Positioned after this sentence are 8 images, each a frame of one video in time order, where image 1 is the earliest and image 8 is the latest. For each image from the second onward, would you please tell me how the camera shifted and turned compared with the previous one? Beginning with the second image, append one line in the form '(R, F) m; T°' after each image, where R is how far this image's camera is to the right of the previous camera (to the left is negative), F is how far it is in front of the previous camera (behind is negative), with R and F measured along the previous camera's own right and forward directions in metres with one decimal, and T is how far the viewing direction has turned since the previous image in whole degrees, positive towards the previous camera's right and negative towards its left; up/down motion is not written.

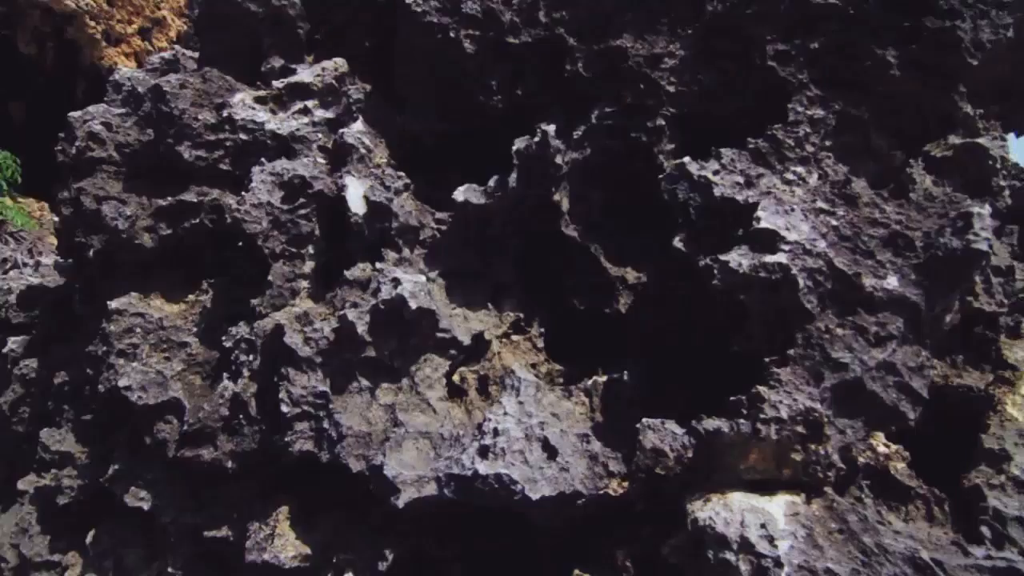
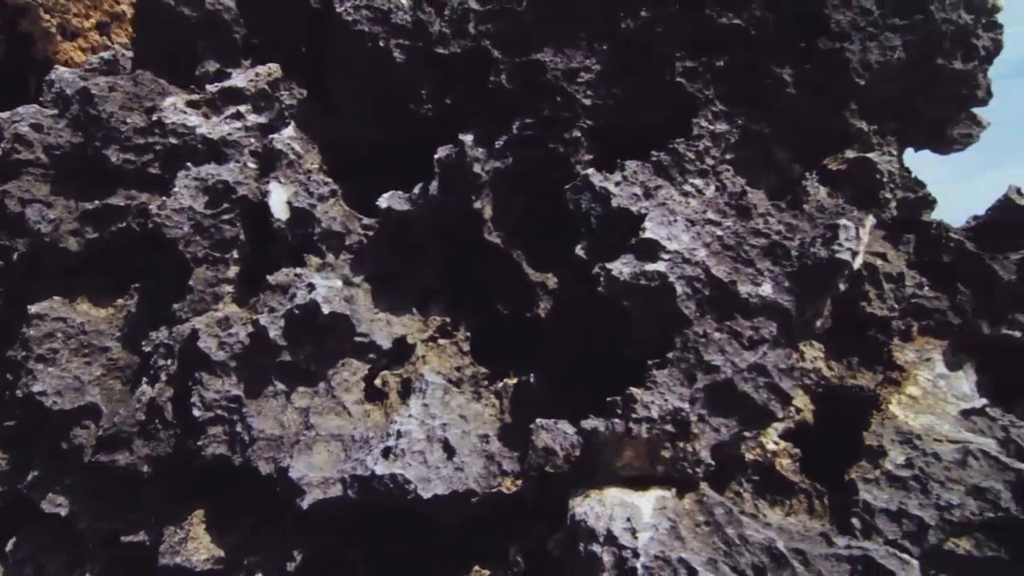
(+0.4, -0.1) m; +3°
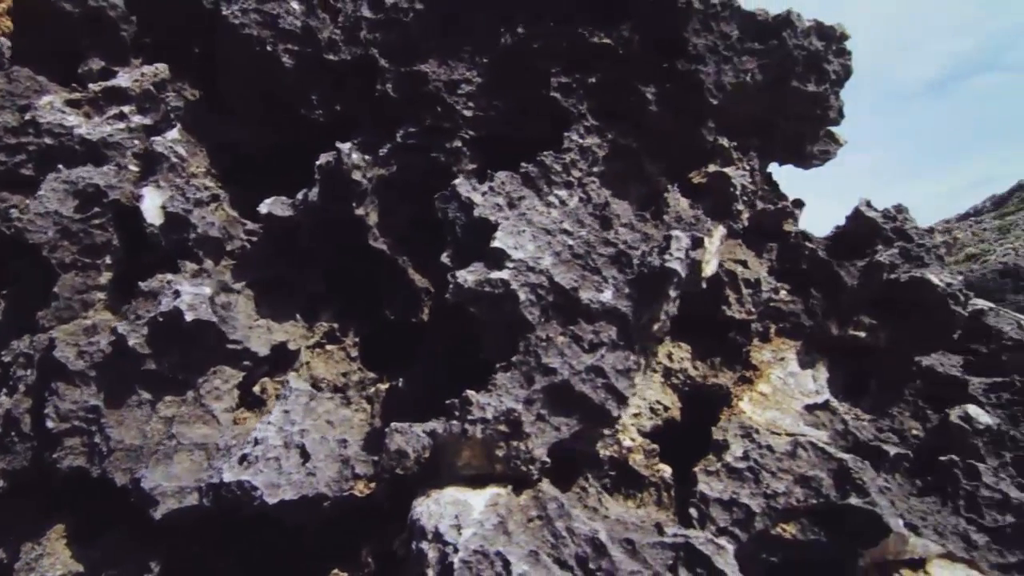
(+0.5, -0.1) m; +5°
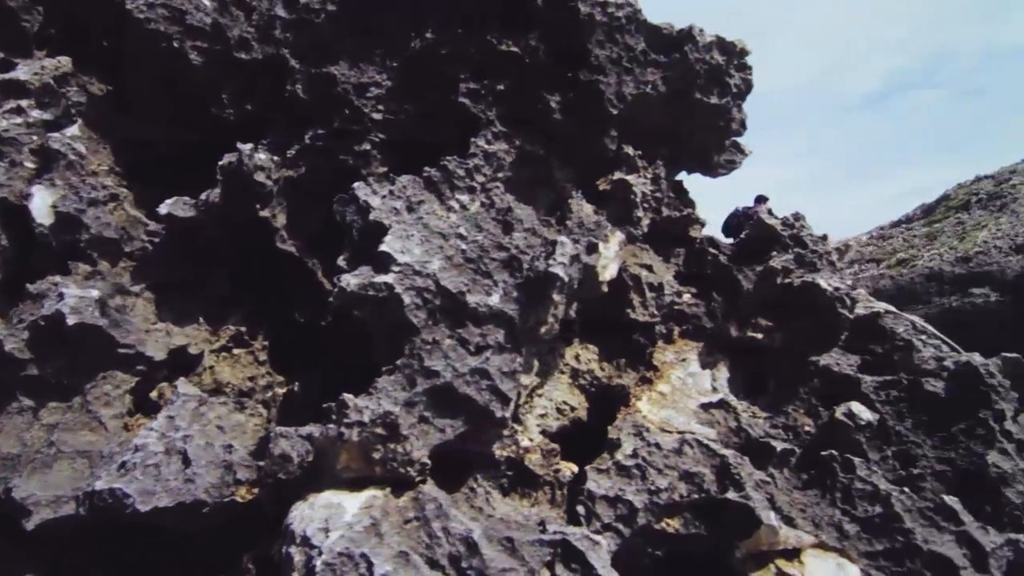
(+0.4, -0.1) m; +4°
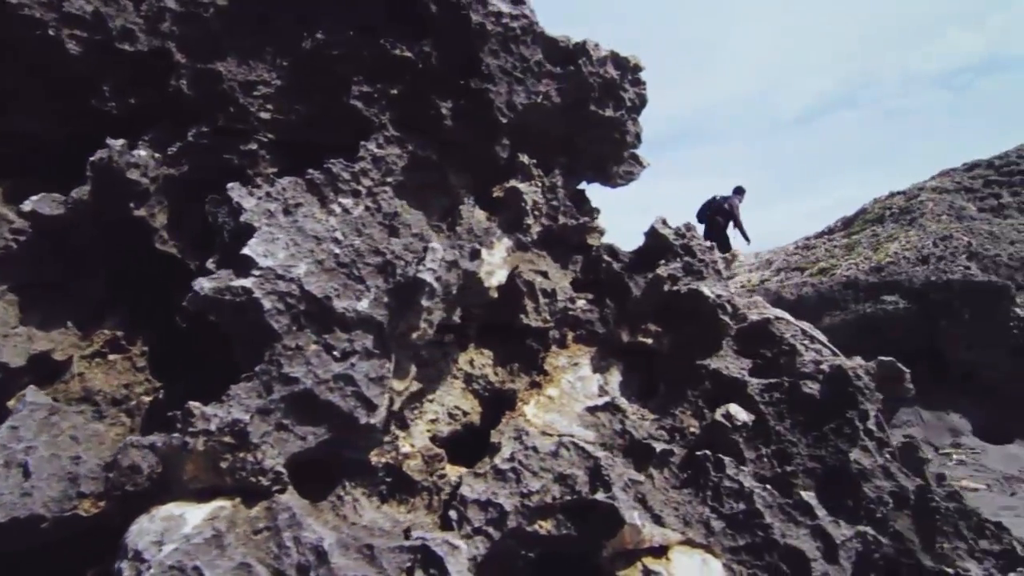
(+0.5, 0.0) m; +5°
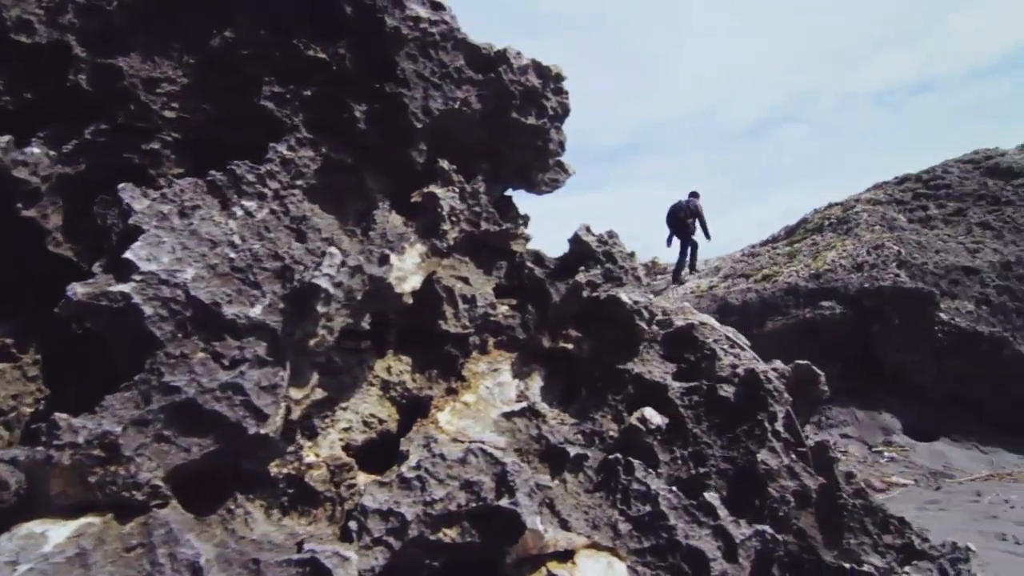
(+0.3, 0.0) m; +4°
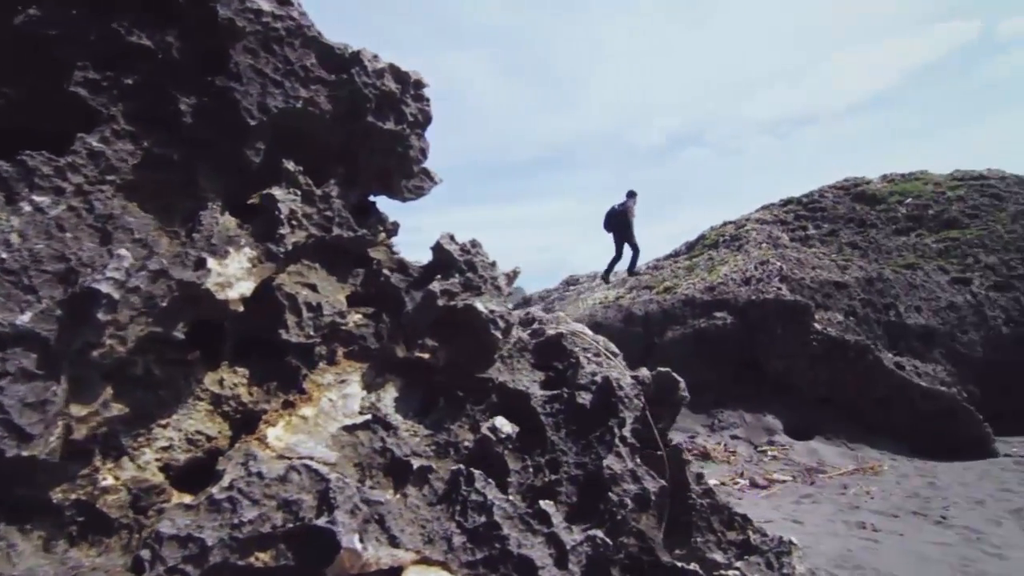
(+0.6, 0.0) m; +8°
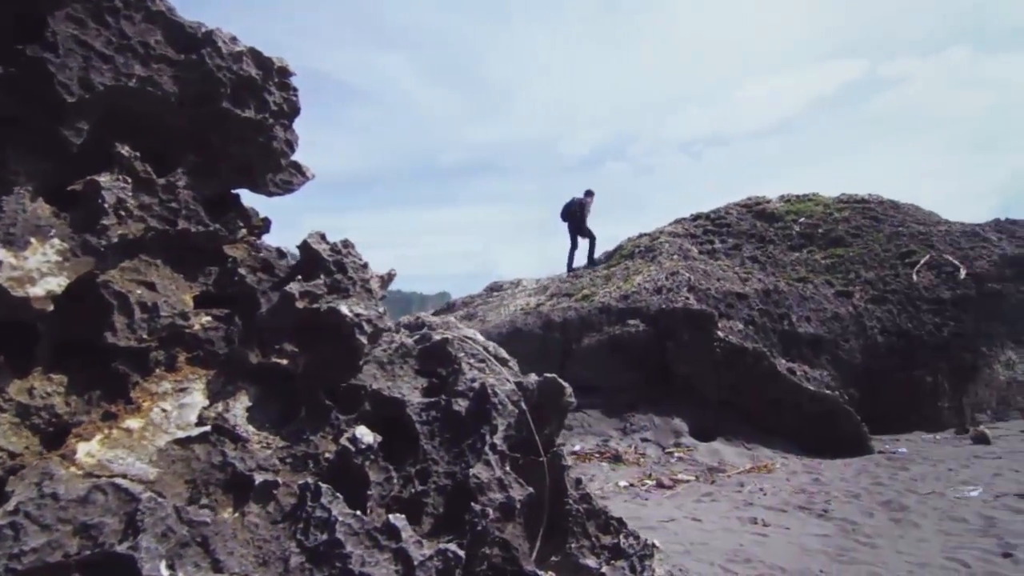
(+0.5, +0.1) m; +8°
